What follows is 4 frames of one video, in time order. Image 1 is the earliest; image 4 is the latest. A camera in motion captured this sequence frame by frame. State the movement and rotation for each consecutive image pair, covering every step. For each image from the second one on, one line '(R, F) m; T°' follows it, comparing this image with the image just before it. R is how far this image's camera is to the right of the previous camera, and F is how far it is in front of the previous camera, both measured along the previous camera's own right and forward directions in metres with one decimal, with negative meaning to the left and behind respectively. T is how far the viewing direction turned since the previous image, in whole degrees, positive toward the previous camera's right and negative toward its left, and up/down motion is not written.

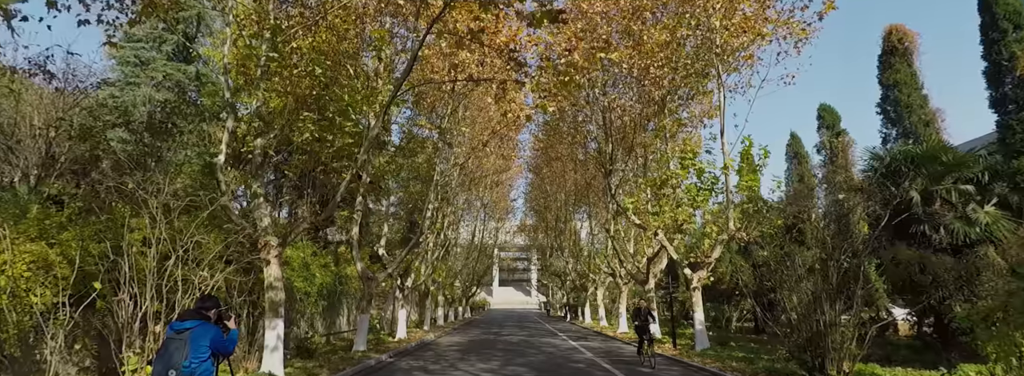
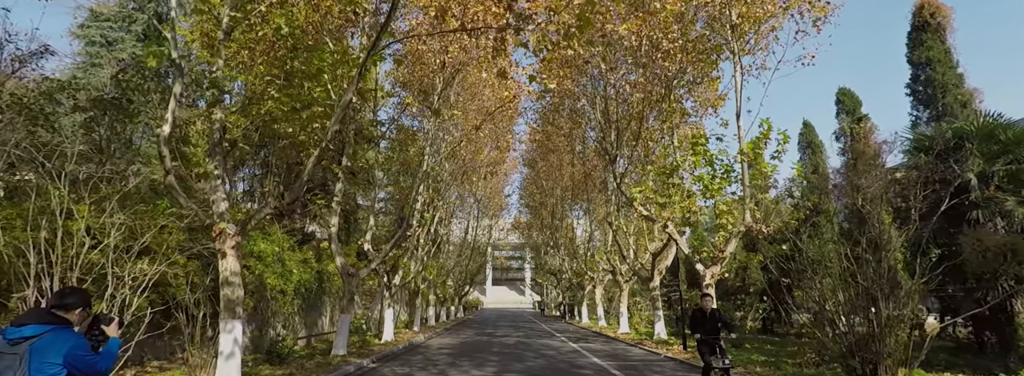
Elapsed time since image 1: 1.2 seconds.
(-0.1, +1.5) m; +1°
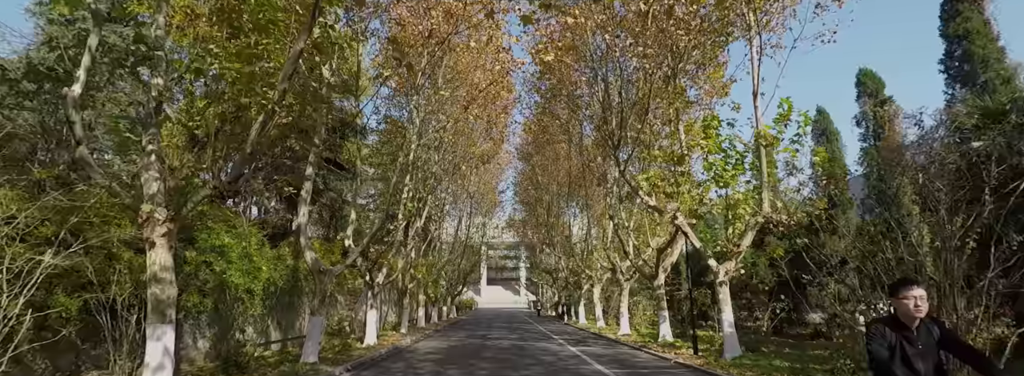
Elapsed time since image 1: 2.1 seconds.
(+0.1, +1.5) m; +1°
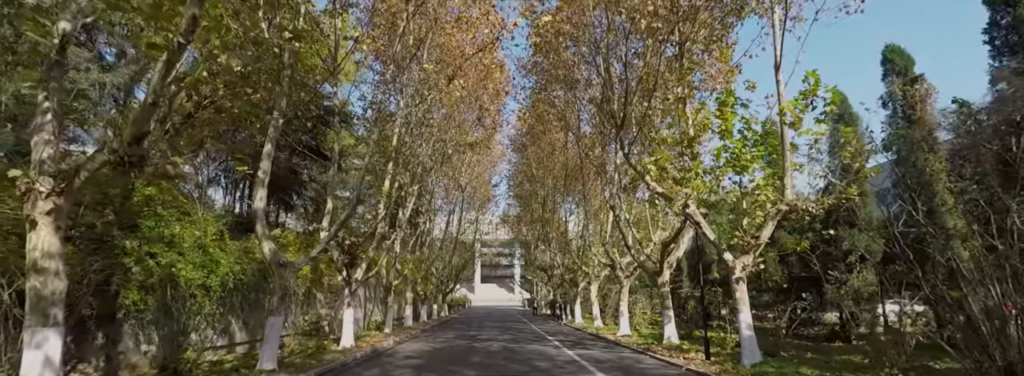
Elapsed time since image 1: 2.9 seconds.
(+0.1, +1.6) m; +1°
